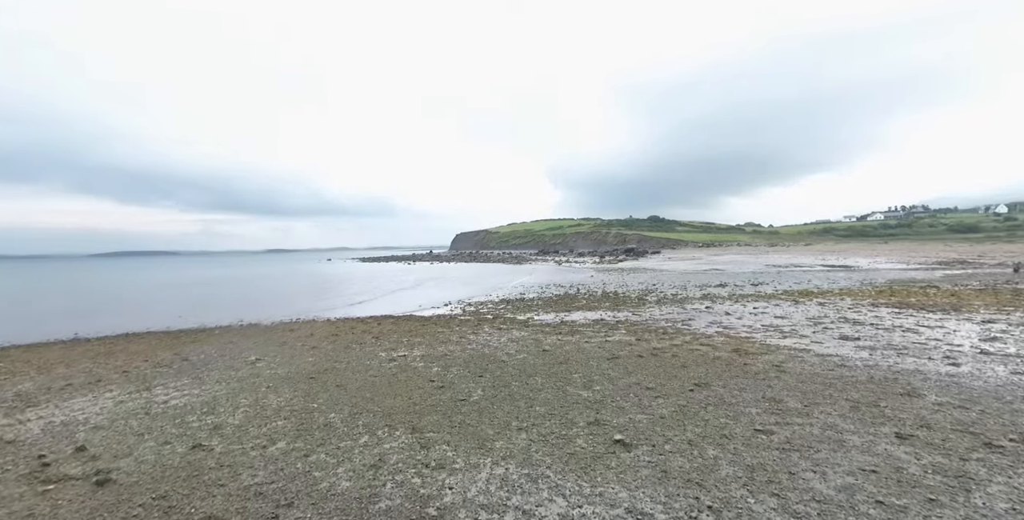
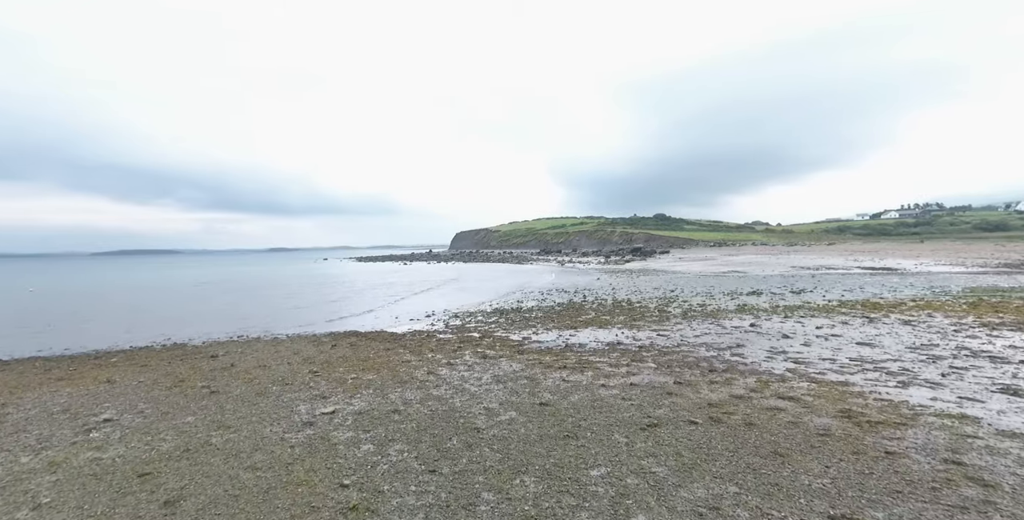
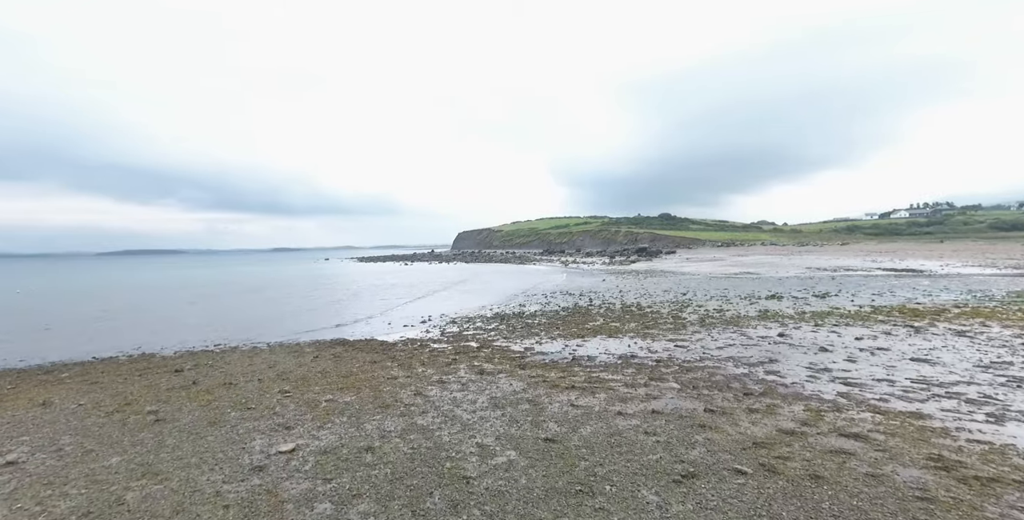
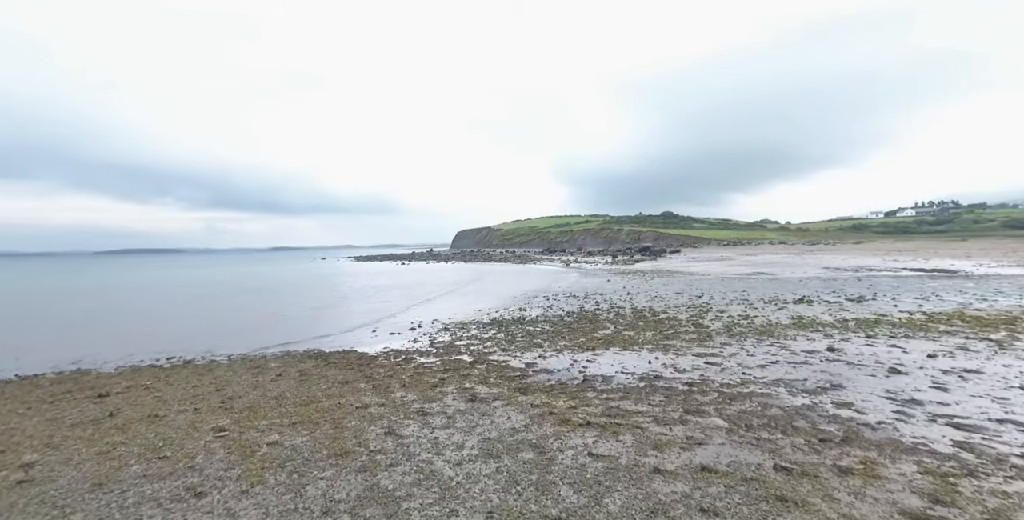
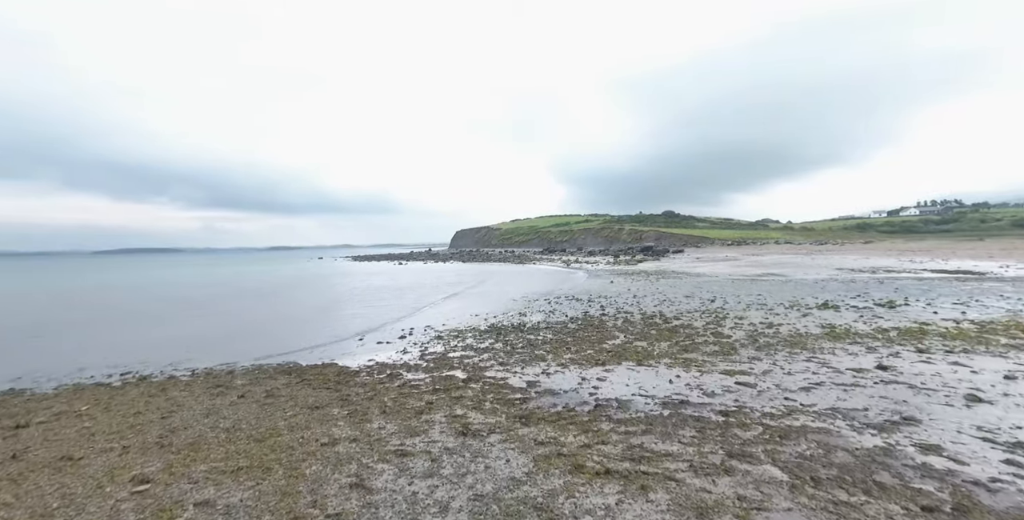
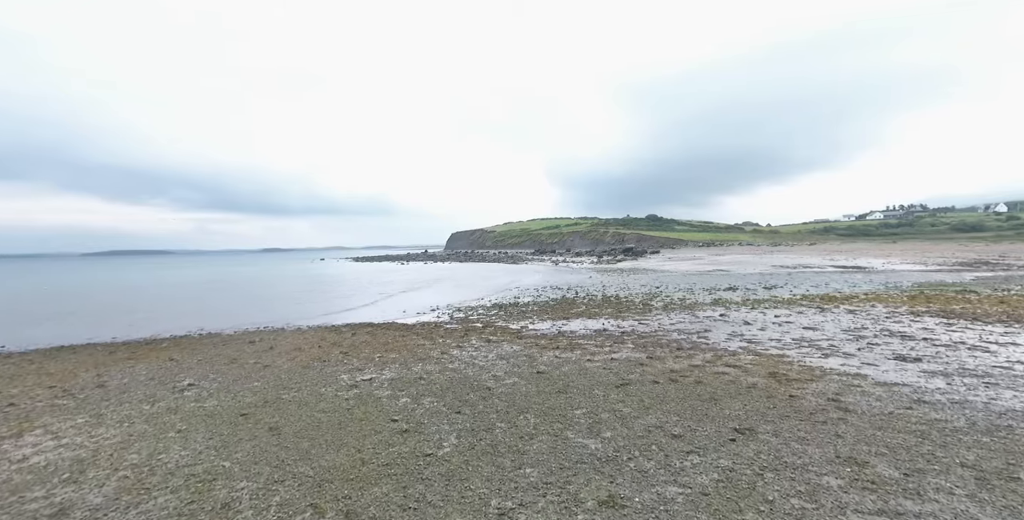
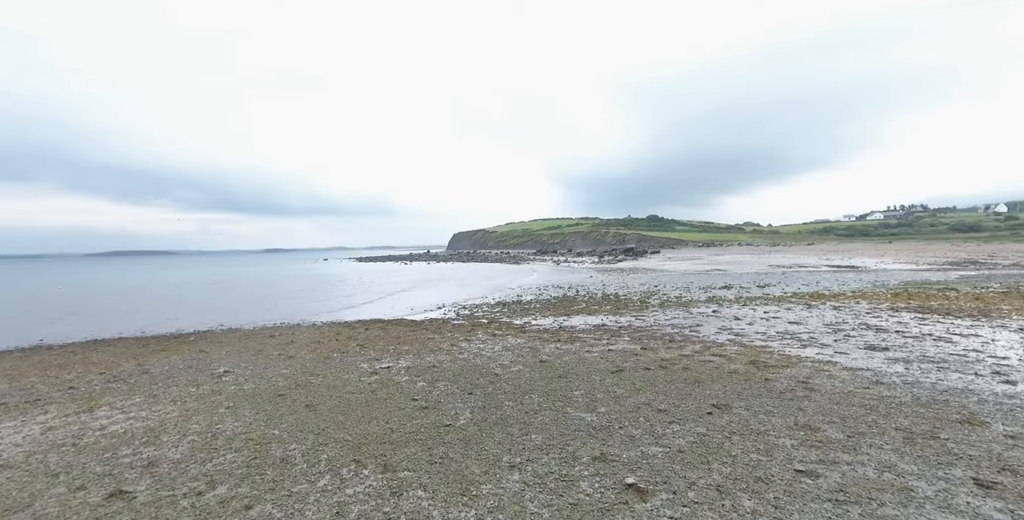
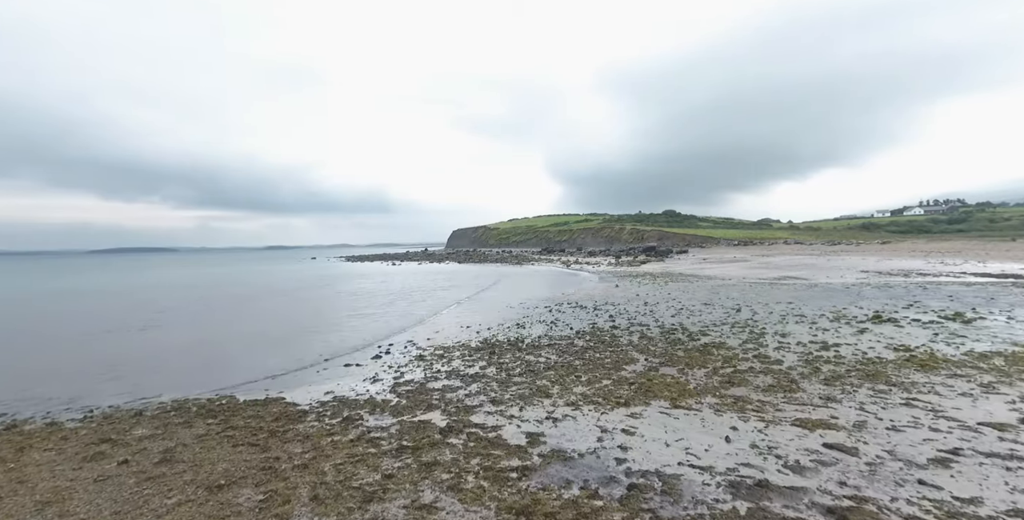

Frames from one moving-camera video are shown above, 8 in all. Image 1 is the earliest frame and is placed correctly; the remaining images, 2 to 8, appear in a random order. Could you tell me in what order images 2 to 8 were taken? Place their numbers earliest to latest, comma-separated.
7, 6, 2, 3, 4, 5, 8
